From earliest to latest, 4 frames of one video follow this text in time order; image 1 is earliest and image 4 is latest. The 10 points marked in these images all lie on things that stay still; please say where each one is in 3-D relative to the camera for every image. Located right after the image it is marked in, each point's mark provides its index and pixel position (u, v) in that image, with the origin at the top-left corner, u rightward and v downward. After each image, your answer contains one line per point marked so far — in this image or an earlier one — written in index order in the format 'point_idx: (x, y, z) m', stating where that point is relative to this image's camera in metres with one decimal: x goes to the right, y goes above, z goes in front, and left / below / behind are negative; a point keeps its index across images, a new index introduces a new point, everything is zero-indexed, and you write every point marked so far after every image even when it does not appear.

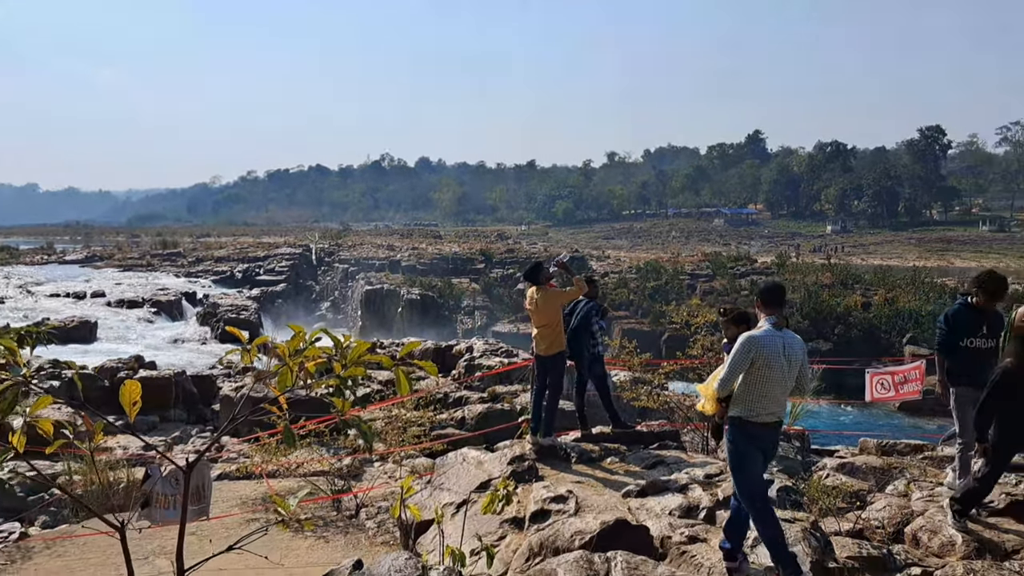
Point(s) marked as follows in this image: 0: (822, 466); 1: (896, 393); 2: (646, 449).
0: (+2.0, -1.2, +5.5) m
1: (+3.1, -0.8, +6.8) m
2: (+1.0, -1.2, +6.2) m
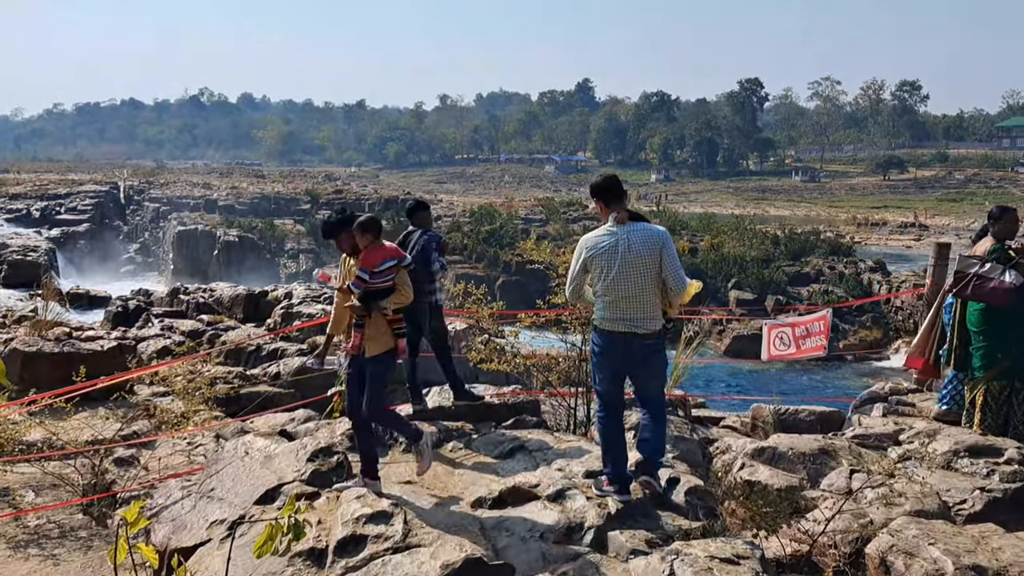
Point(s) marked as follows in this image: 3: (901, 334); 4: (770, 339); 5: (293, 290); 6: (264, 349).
0: (+1.1, -0.8, +4.2) m
1: (+1.9, -0.4, +5.7) m
2: (-0.1, -0.8, +4.7) m
3: (+7.5, -0.9, +16.6) m
4: (+1.7, -0.3, +5.7) m
5: (-3.6, 0.0, +13.8) m
6: (-3.0, -0.8, +10.5) m
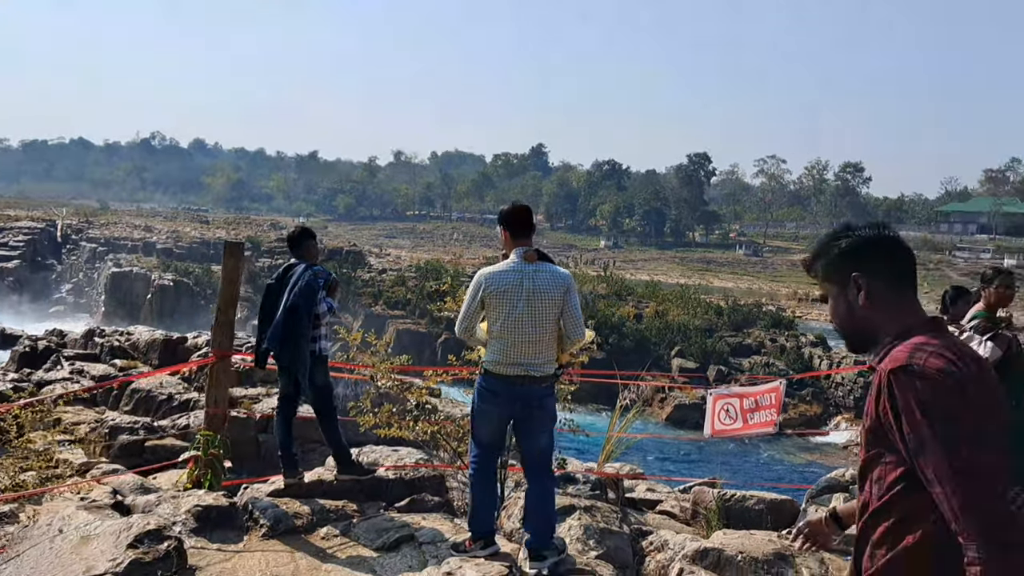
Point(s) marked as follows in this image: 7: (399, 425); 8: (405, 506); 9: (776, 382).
0: (+0.6, -1.1, +3.4) m
1: (+1.4, -0.8, +5.0) m
2: (-0.6, -1.0, +3.9) m
3: (+6.2, -2.3, +16.2) m
4: (+1.2, -0.7, +5.0) m
5: (-4.6, -0.7, +12.7) m
6: (-3.9, -1.2, +9.4) m
7: (-0.6, -0.7, +4.5) m
8: (-0.5, -1.0, +4.1) m
9: (+1.5, -0.5, +4.9) m
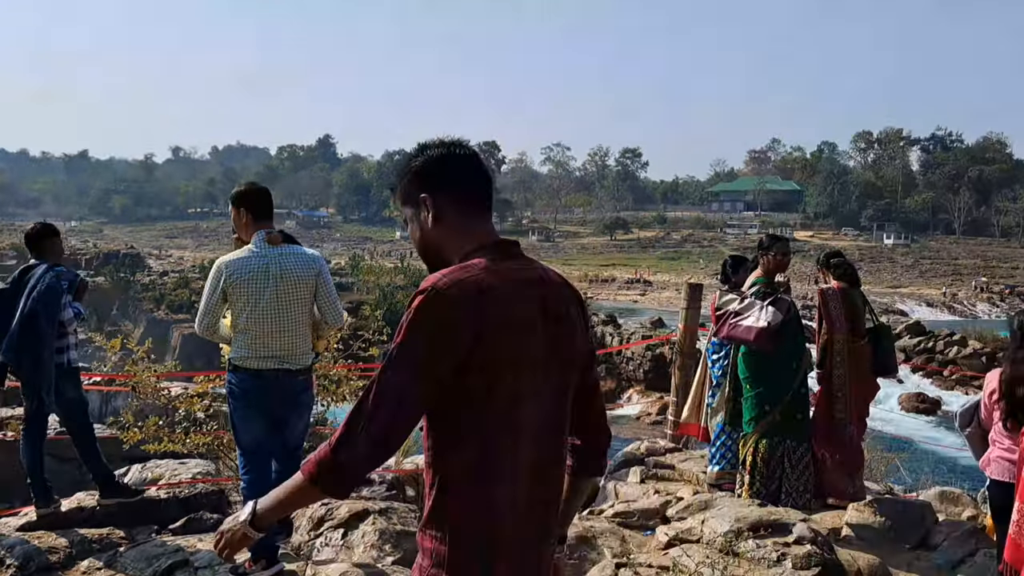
0: (-0.2, -1.0, +3.2) m
1: (+0.2, -0.7, +4.9) m
2: (-1.4, -1.0, +3.4) m
3: (+2.4, -1.9, +17.0) m
4: (0.0, -0.6, +4.9) m
5: (-7.4, -0.9, +11.1) m
6: (-5.9, -1.4, +8.0) m
7: (-1.6, -0.7, +4.0) m
8: (-1.4, -1.0, +3.6) m
9: (+0.3, -0.4, +4.9) m
